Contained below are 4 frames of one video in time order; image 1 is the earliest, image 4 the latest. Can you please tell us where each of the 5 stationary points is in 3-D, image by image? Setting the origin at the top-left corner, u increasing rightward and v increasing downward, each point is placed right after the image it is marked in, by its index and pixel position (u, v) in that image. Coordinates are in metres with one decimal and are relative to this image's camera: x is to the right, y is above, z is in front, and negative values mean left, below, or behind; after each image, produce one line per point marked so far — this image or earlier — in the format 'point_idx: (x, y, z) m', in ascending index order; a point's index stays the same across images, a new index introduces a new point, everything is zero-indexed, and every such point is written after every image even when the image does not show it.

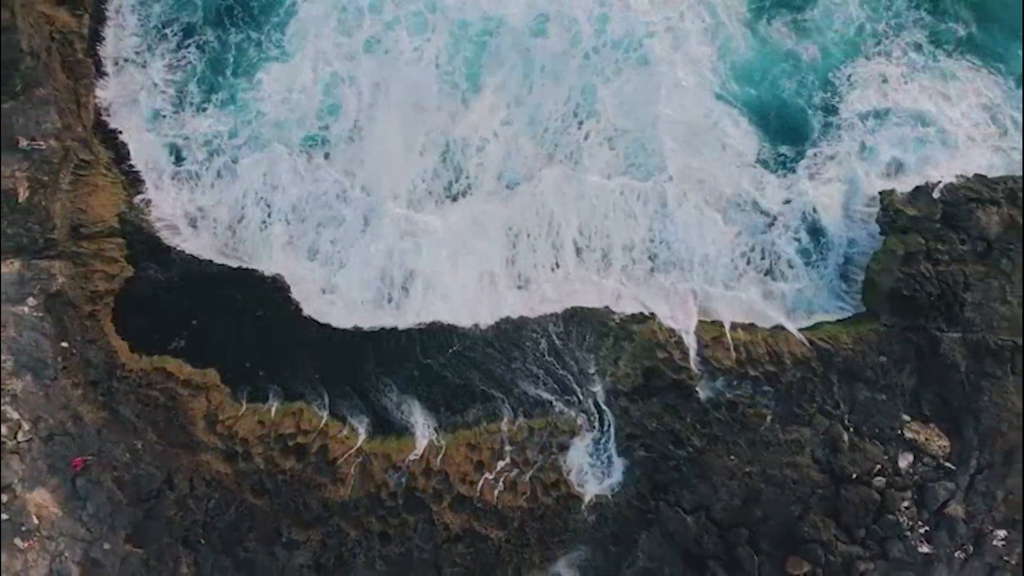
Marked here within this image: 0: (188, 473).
0: (-5.2, -3.0, +14.3) m
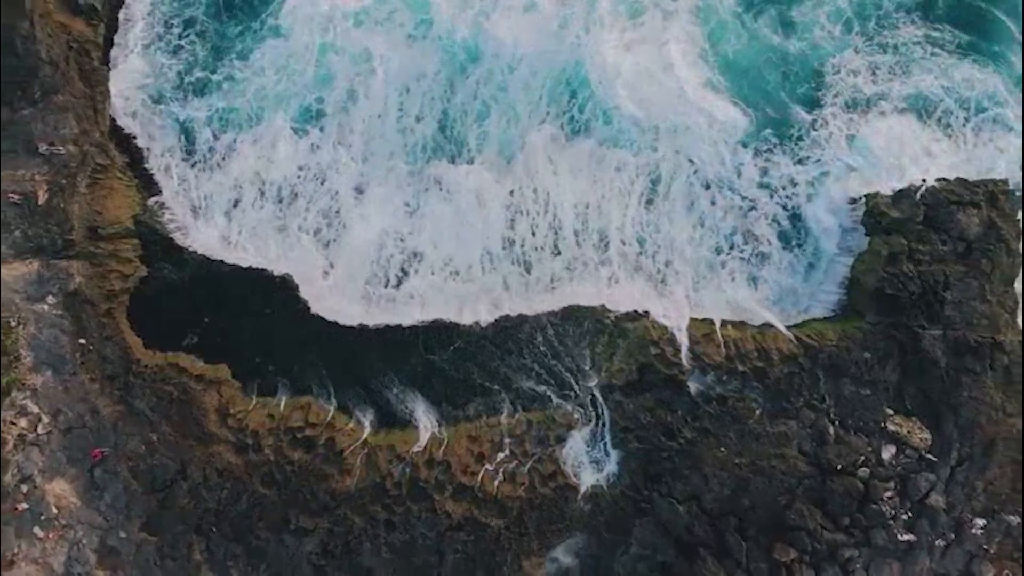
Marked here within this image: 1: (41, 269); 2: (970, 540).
0: (-5.2, -3.0, +14.9) m
1: (-7.8, +0.3, +14.8) m
2: (+8.1, -4.5, +15.9) m
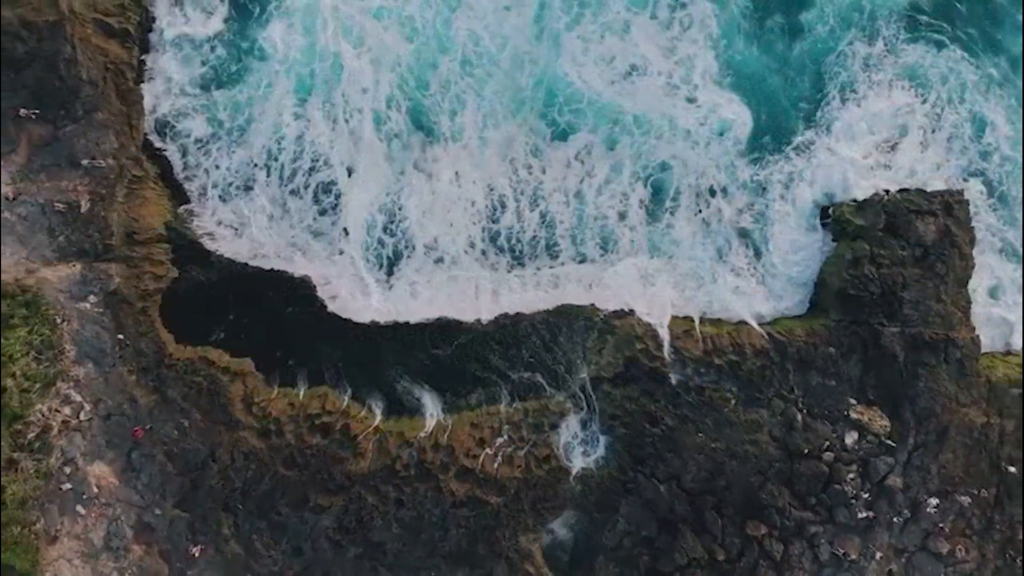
0: (-5.2, -3.0, +16.5) m
1: (-7.9, +0.3, +16.4) m
2: (+8.1, -4.5, +17.5) m
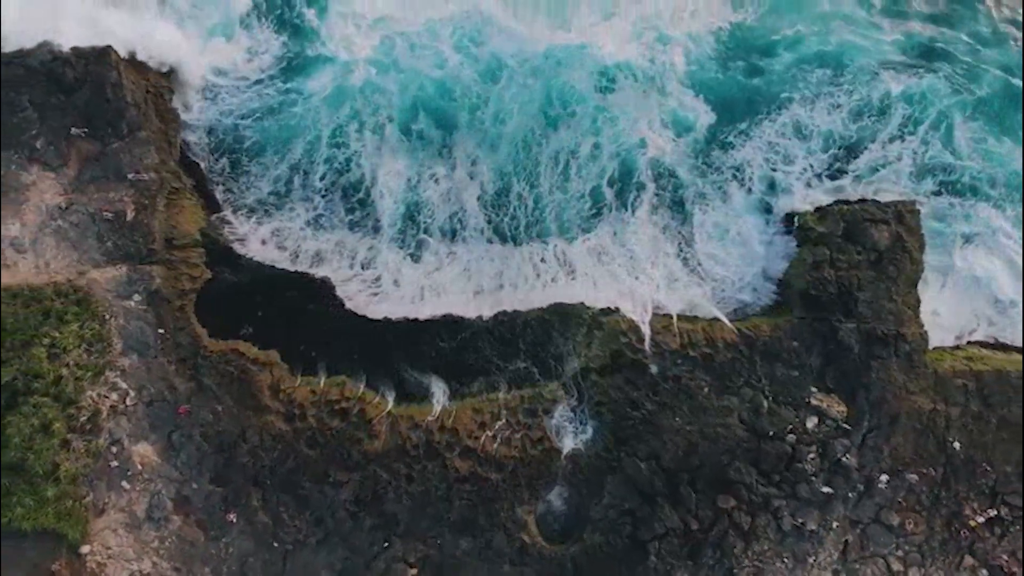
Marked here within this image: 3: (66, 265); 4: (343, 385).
0: (-5.3, -3.0, +18.6) m
1: (-7.9, +0.3, +18.5) m
2: (+8.0, -4.5, +19.5) m
3: (-9.1, +0.5, +18.2) m
4: (-3.6, -2.1, +19.2) m
